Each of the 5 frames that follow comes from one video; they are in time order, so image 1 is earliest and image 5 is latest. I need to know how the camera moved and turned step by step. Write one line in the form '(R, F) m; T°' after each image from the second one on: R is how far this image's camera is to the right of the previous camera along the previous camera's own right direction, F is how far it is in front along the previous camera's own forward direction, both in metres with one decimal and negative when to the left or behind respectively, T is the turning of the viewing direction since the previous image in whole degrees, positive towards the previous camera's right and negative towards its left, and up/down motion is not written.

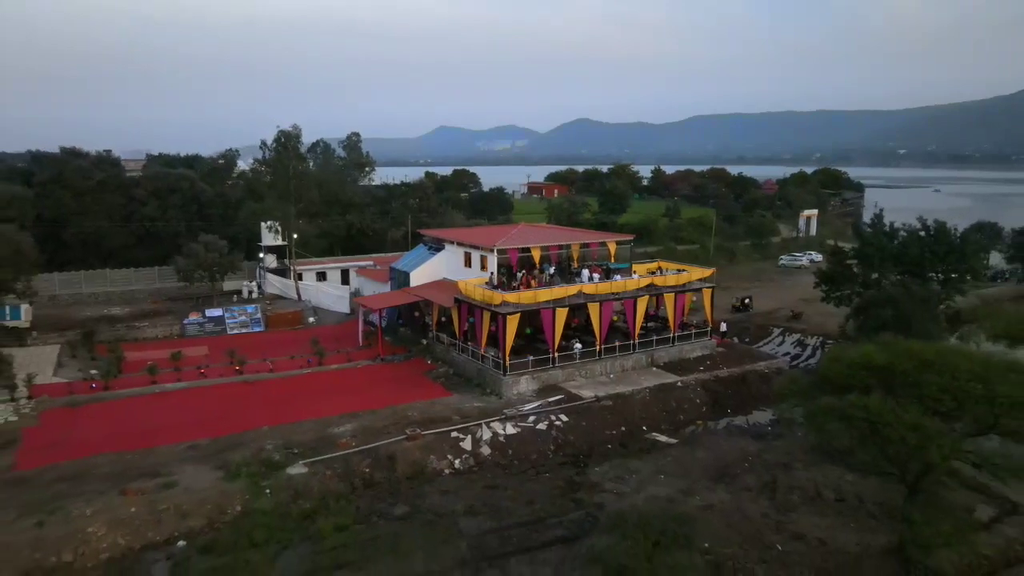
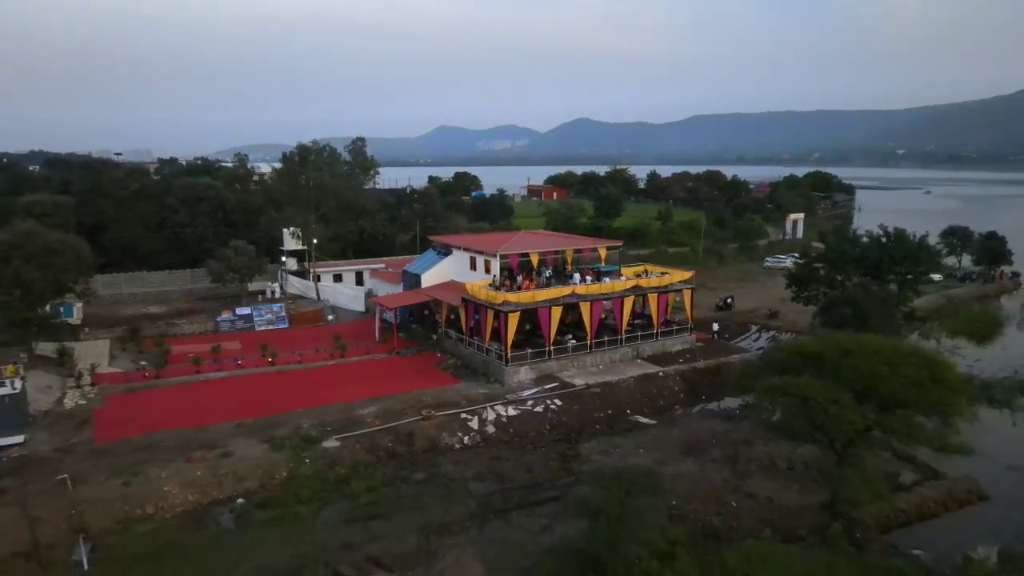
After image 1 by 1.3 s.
(0.0, -2.4) m; 0°
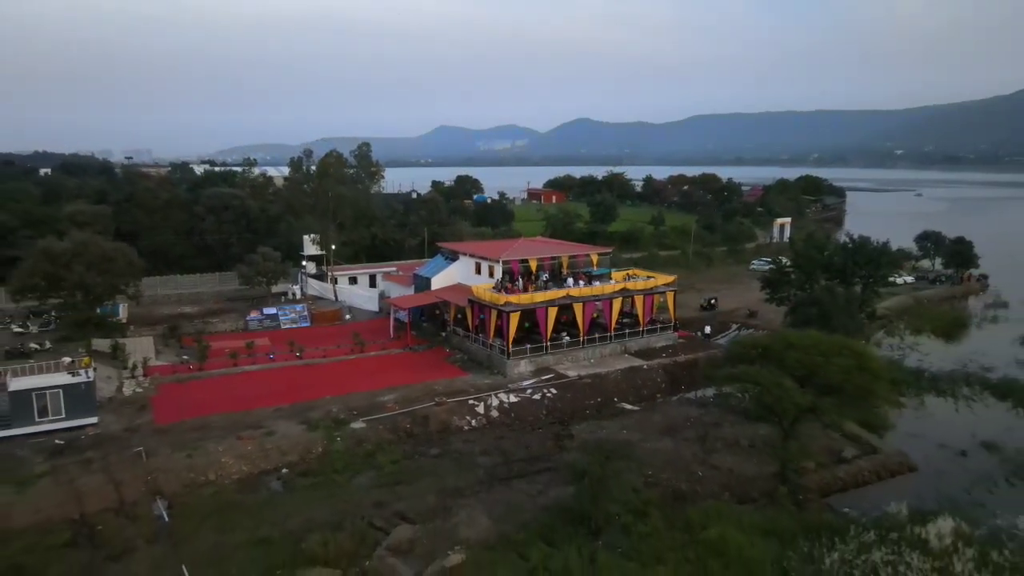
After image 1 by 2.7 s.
(0.0, -2.6) m; 0°
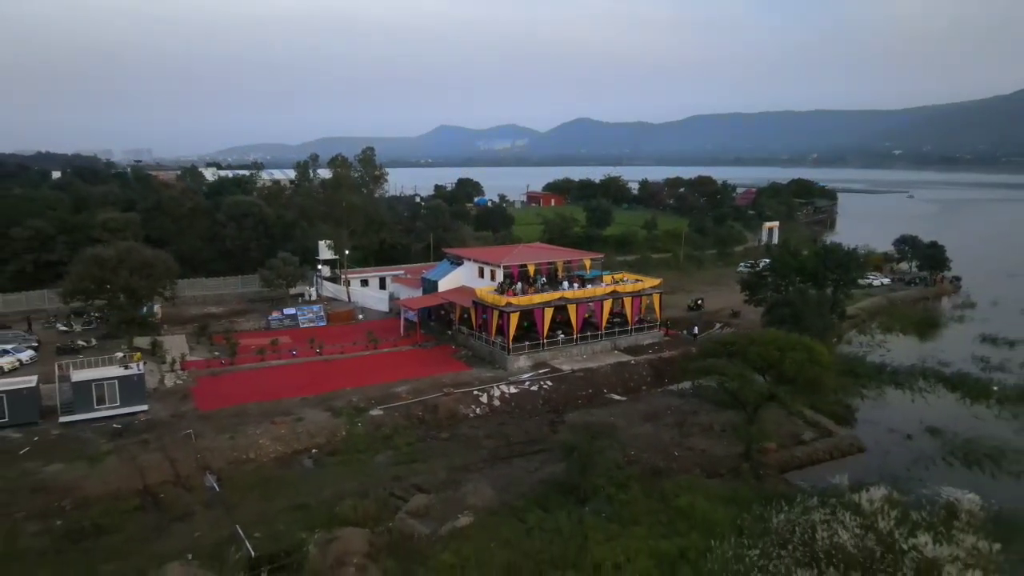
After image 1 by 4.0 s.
(0.0, -2.4) m; 0°
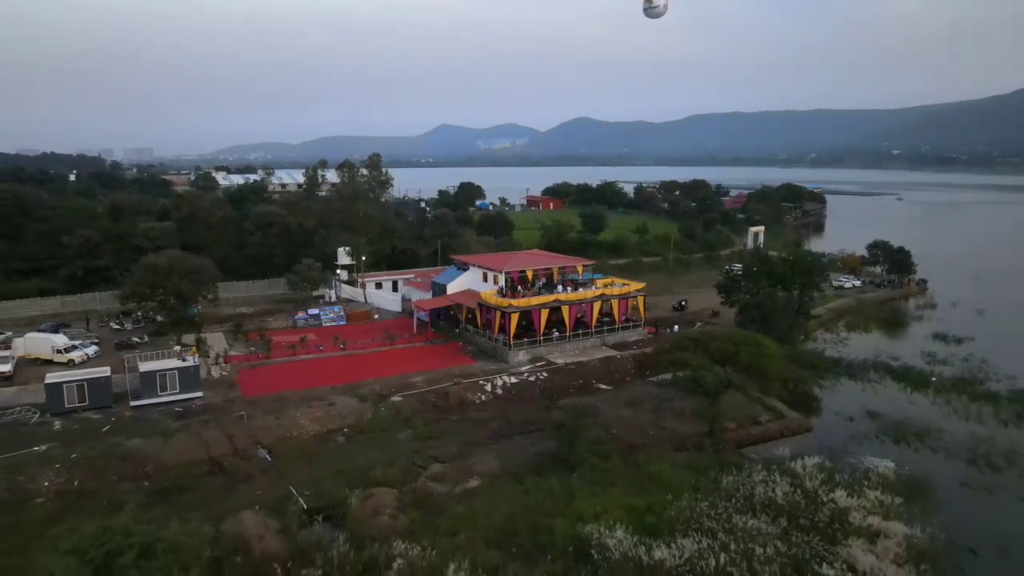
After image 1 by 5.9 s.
(0.0, -3.5) m; 0°
